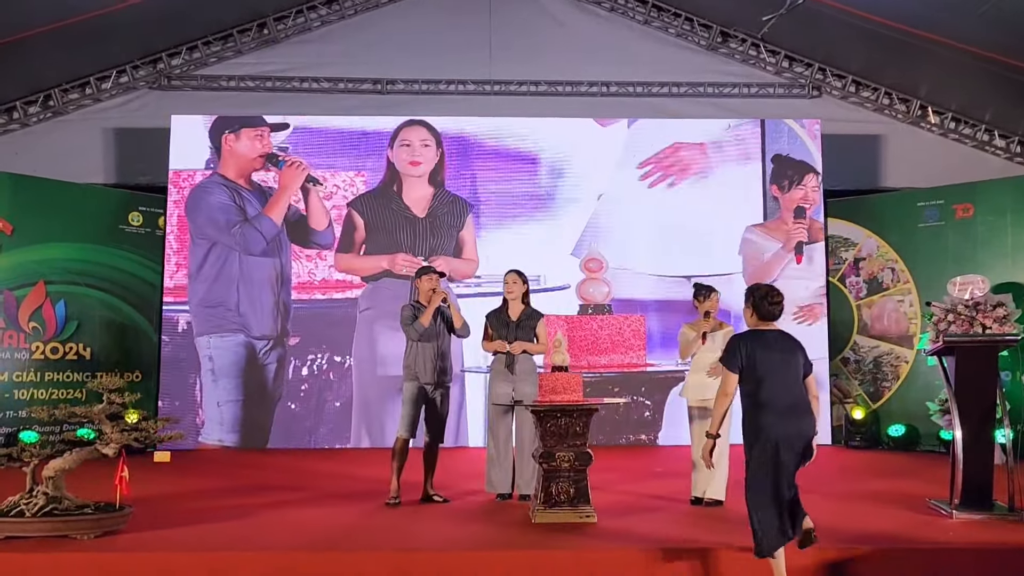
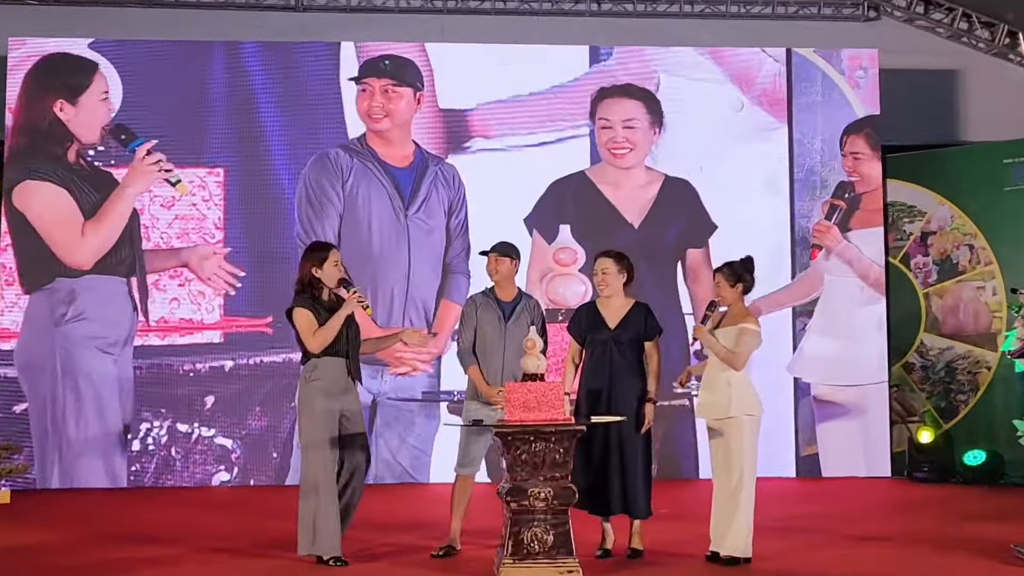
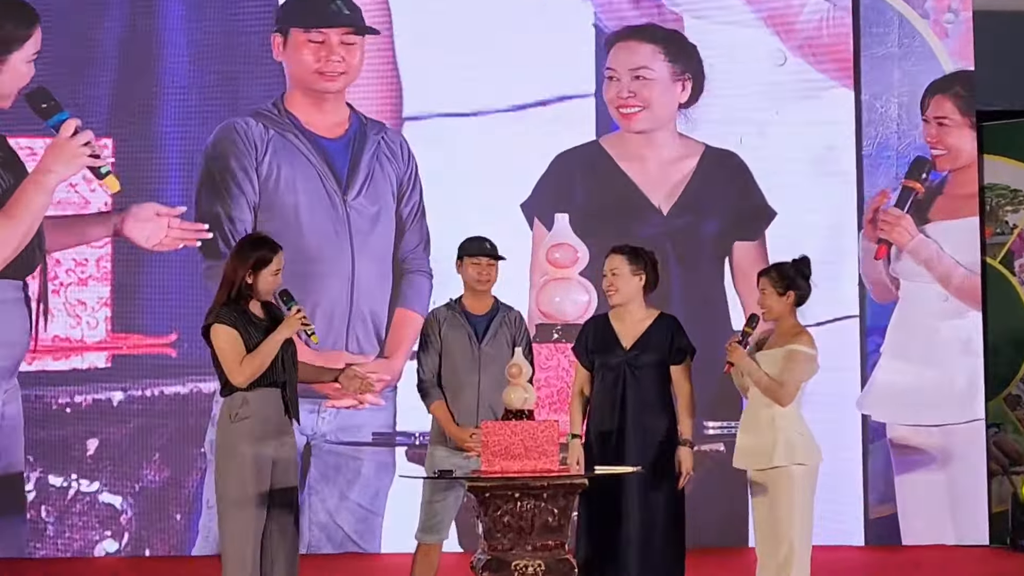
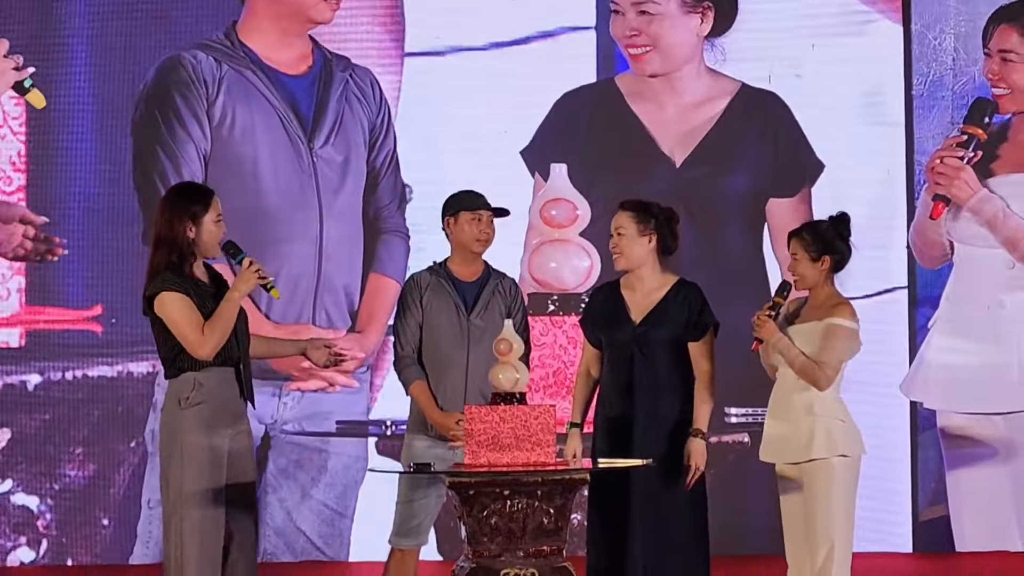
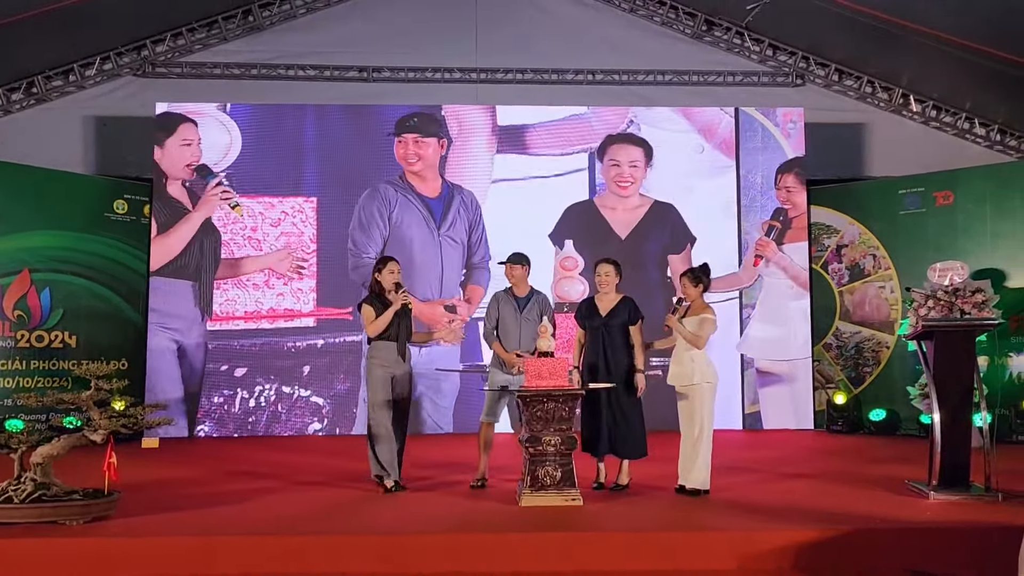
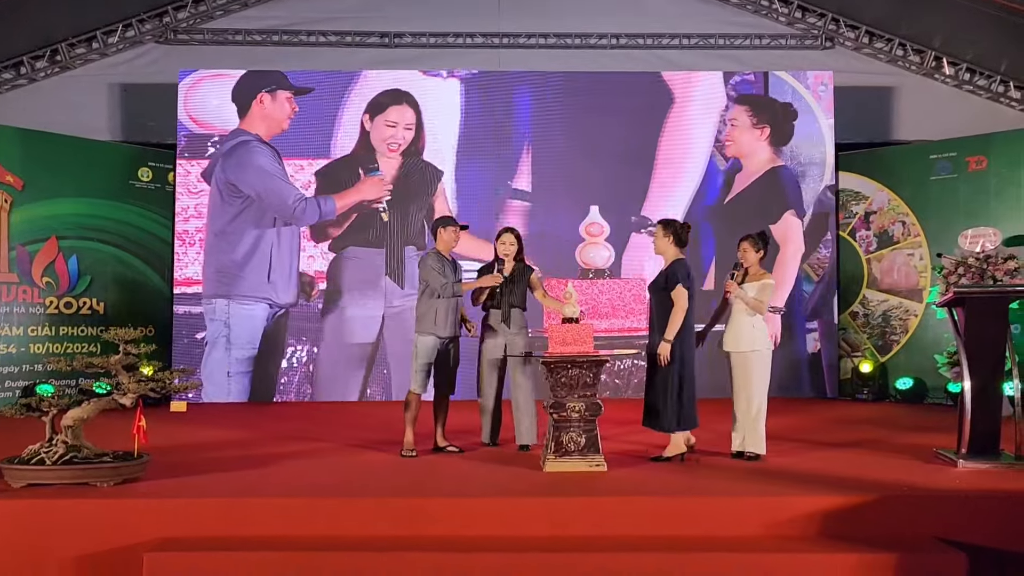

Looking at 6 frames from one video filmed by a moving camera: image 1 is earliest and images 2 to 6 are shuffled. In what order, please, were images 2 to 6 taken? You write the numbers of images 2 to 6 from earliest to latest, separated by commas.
6, 5, 2, 3, 4
